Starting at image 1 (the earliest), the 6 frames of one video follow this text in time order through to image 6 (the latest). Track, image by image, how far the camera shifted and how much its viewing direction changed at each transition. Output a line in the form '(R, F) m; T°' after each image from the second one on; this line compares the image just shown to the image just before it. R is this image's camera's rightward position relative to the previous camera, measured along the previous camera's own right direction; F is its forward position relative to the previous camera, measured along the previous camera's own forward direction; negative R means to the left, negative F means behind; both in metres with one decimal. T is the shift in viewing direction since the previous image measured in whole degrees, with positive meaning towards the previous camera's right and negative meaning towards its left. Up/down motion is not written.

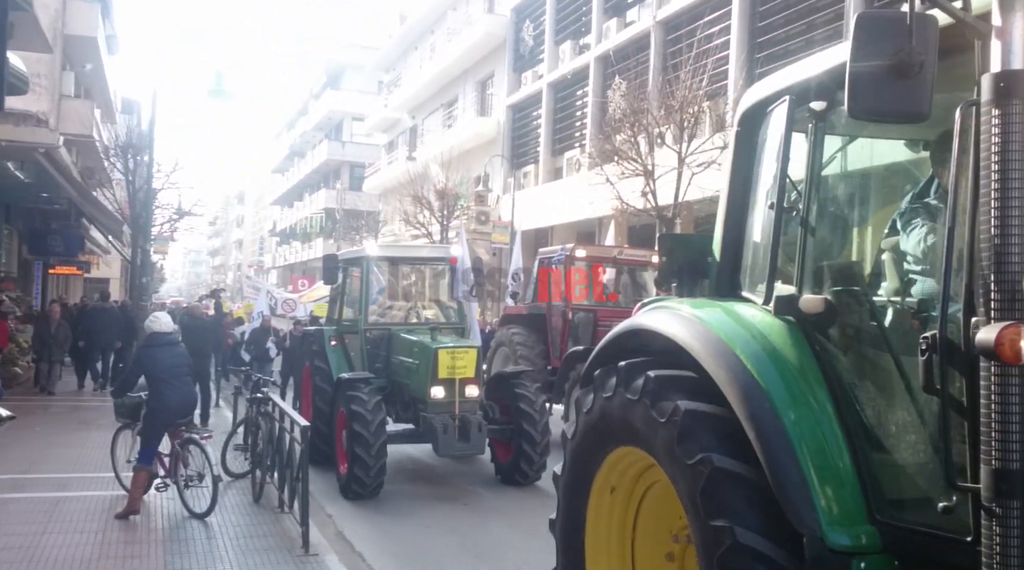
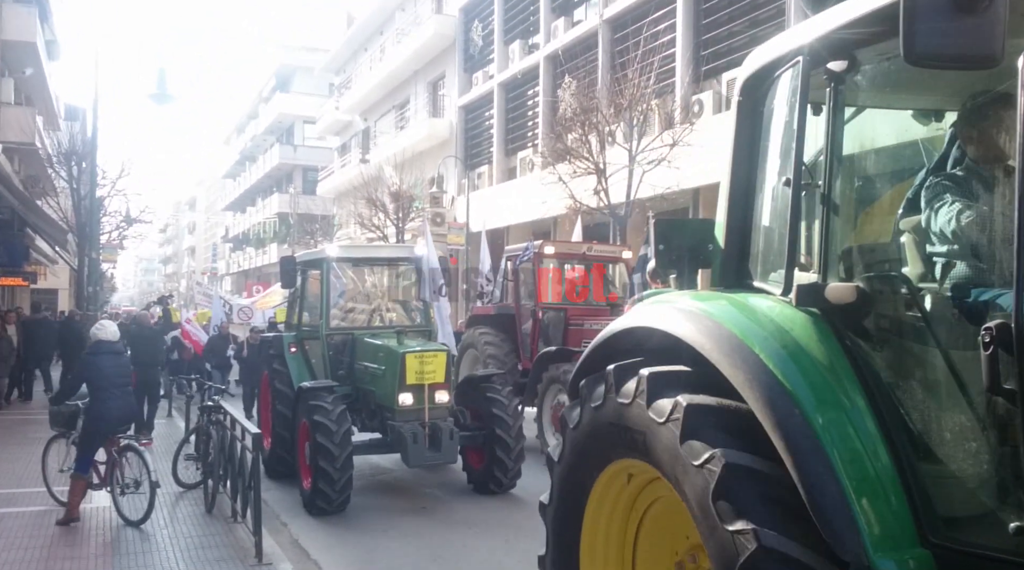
(-0.1, +0.3) m; +3°
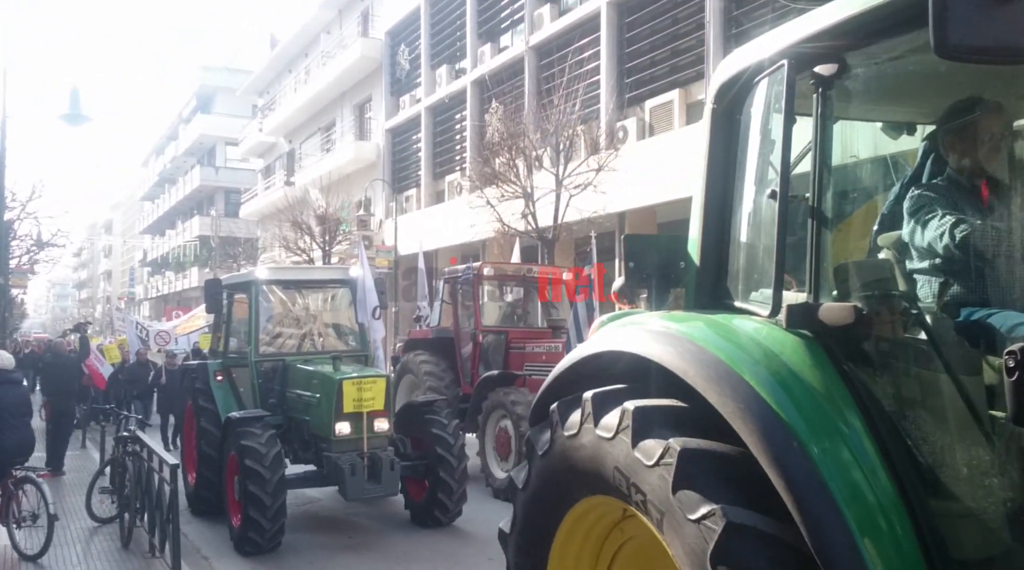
(-0.1, +0.2) m; +5°
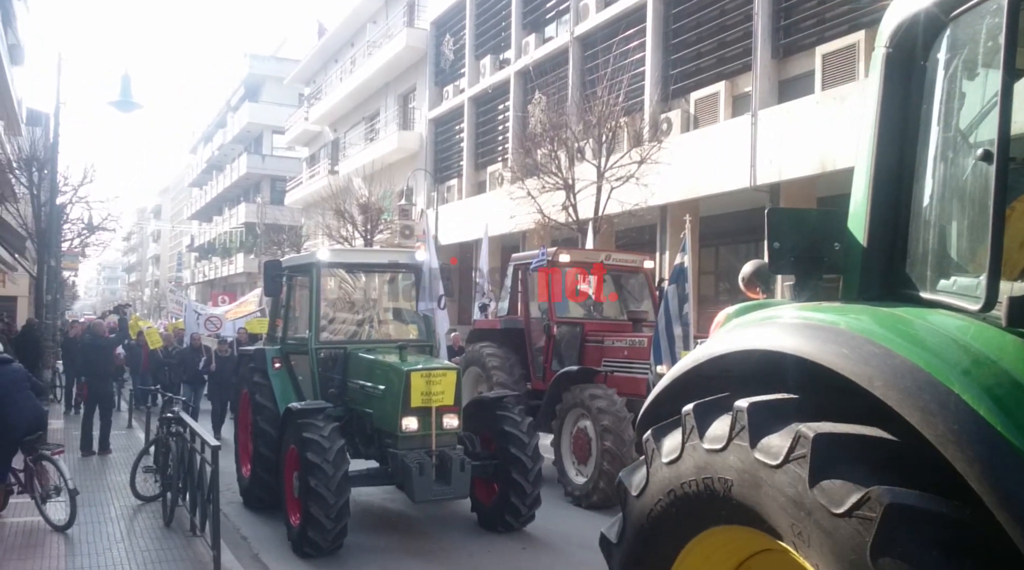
(-0.3, +0.4) m; -3°
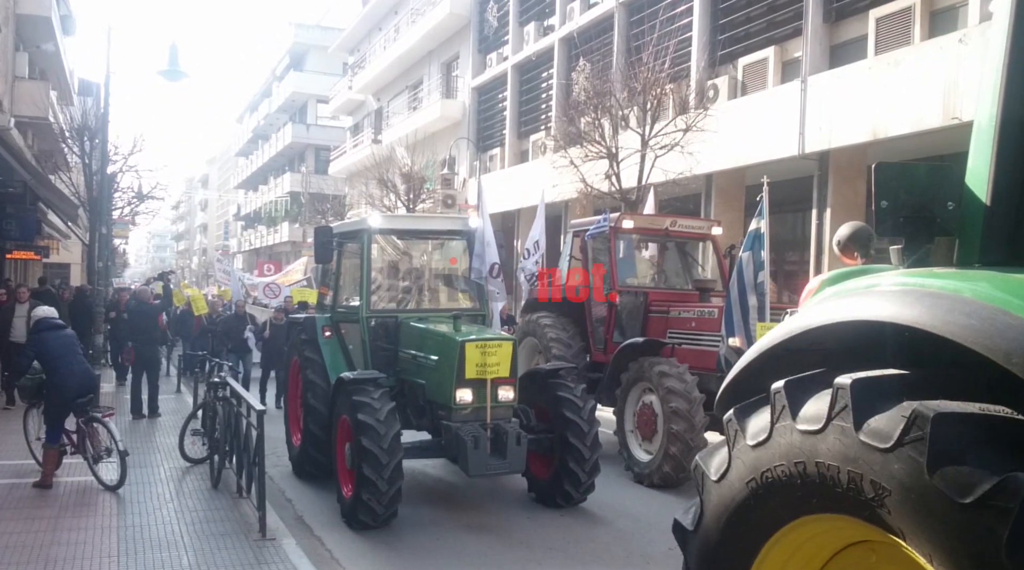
(-0.1, +0.2) m; -3°
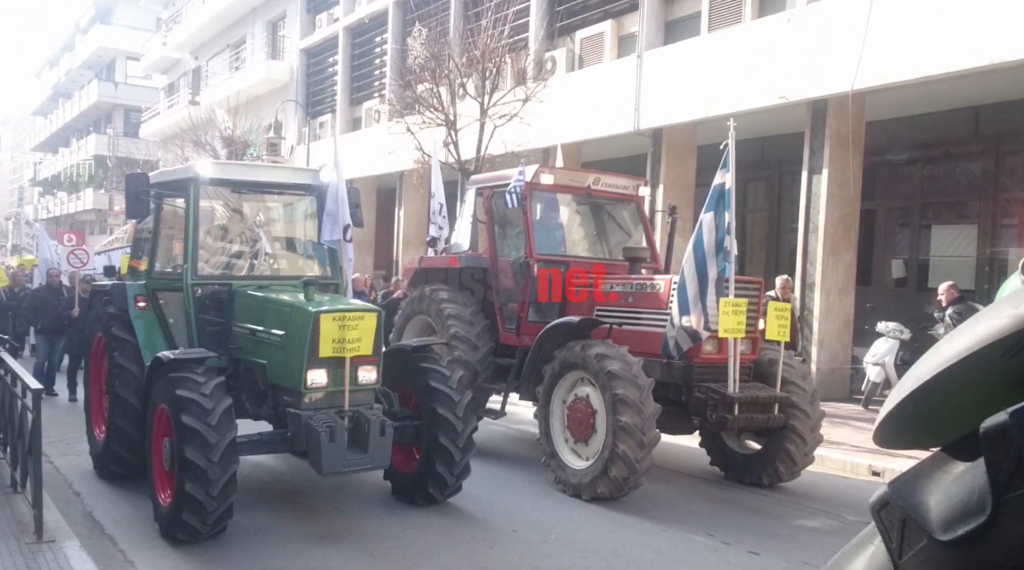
(-0.2, +0.8) m; +11°
